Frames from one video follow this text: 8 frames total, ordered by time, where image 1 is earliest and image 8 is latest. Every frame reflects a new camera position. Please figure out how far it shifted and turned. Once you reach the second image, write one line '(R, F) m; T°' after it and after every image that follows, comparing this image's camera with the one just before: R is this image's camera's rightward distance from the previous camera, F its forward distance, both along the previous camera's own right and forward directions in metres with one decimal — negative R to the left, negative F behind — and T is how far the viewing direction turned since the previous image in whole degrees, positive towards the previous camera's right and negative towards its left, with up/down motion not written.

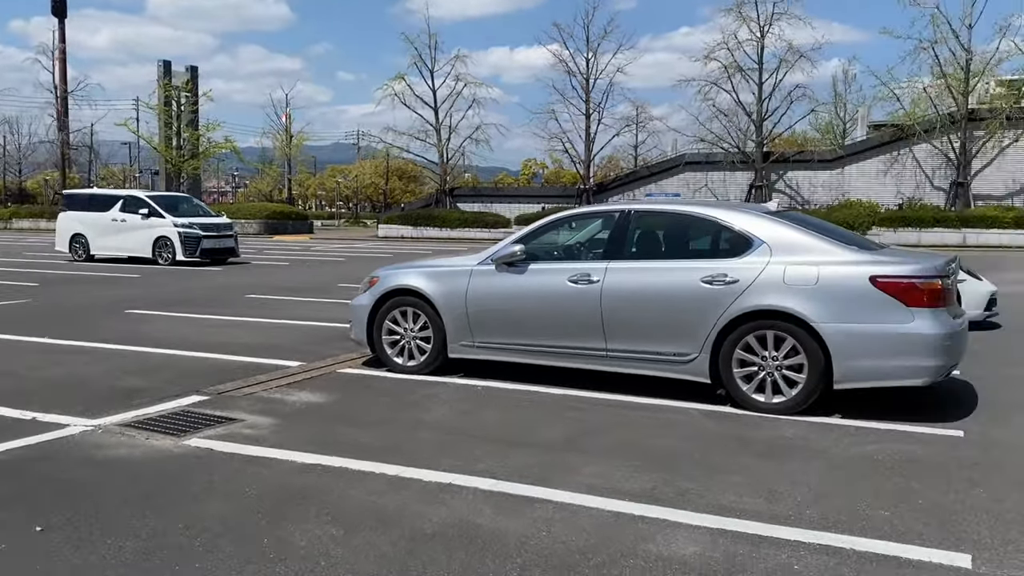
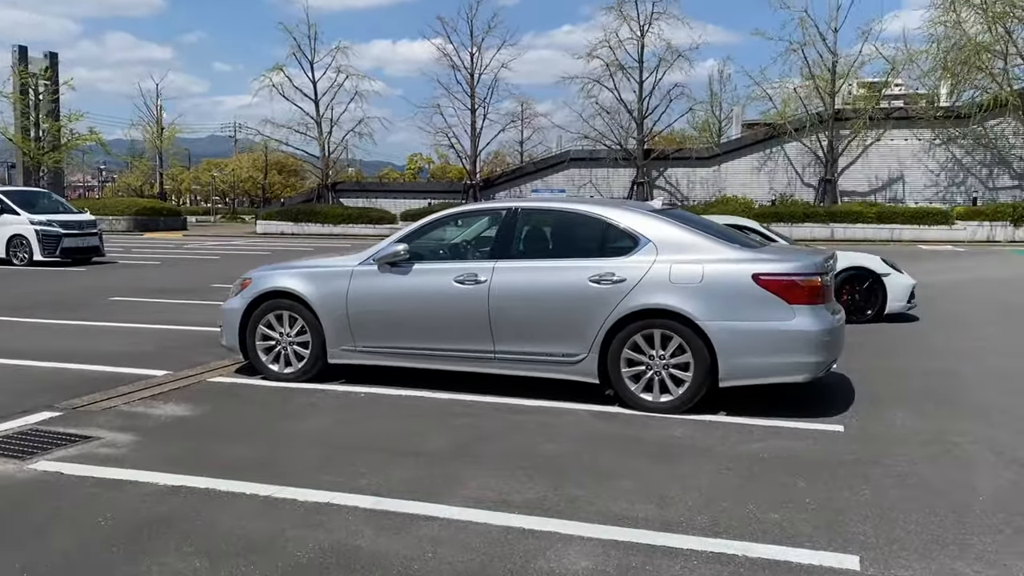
(0.0, +0.2) m; +7°
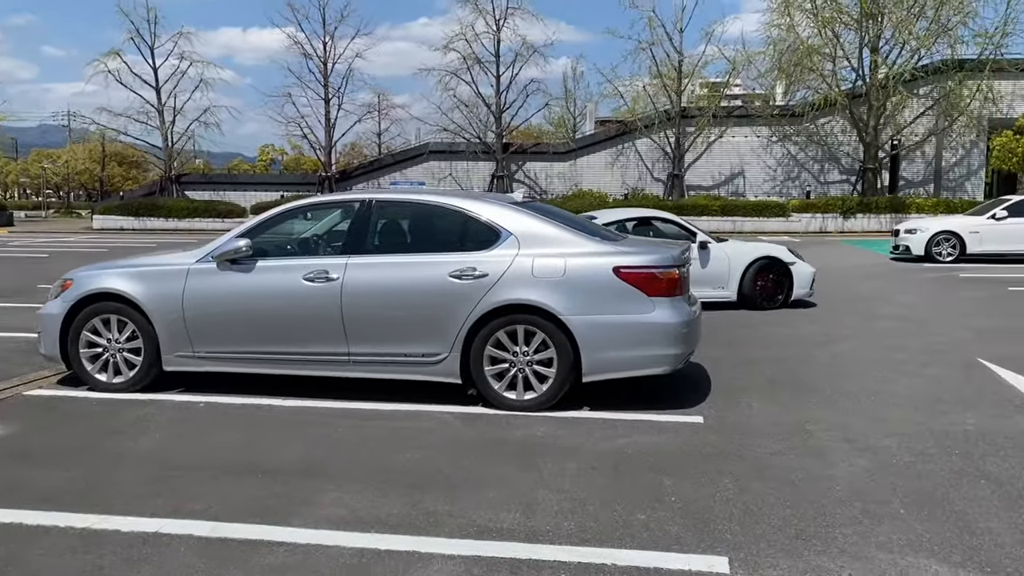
(0.0, +0.3) m; +9°
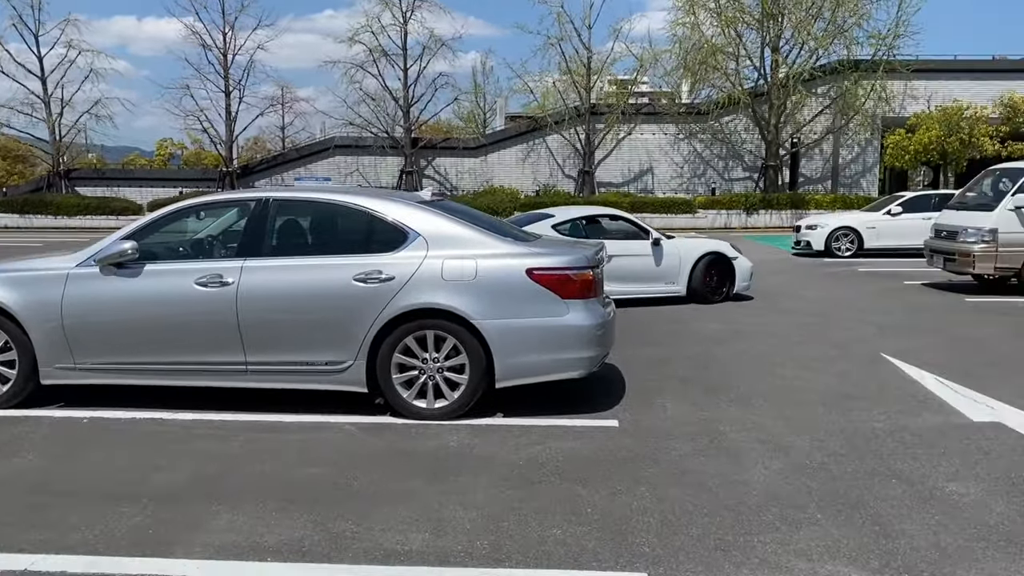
(0.0, +0.2) m; +6°
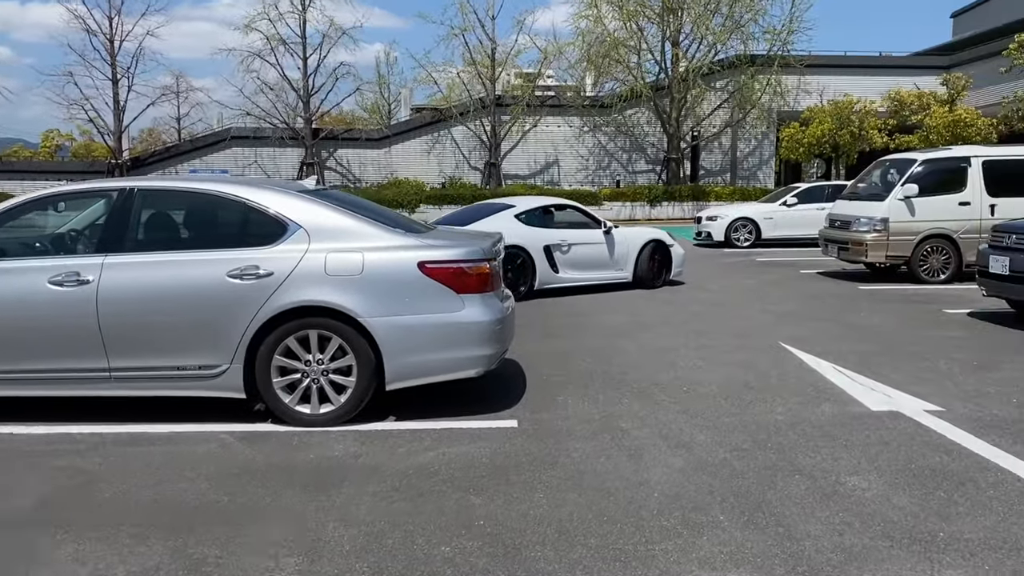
(+0.1, +0.3) m; +6°
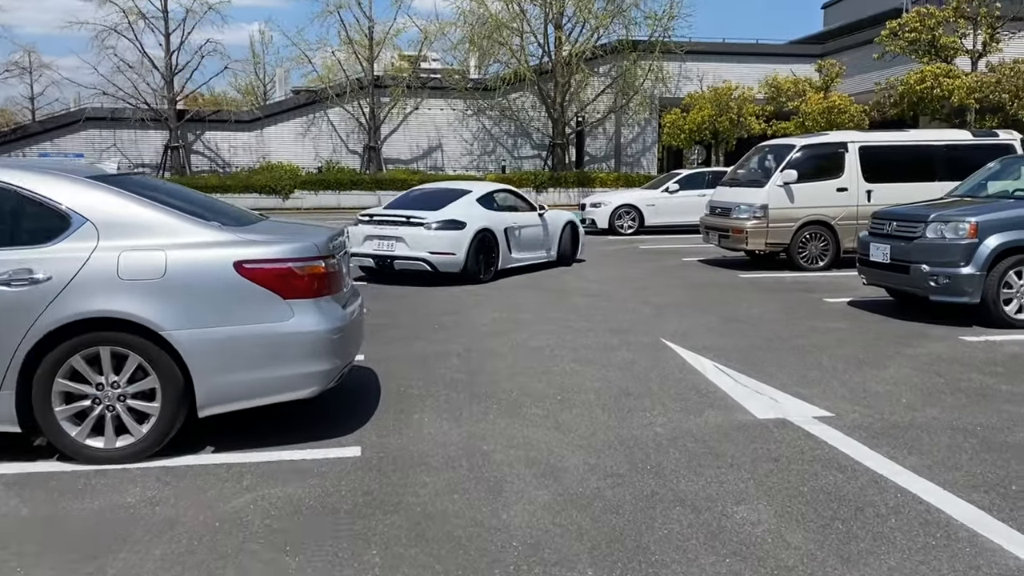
(+0.3, +0.8) m; +7°
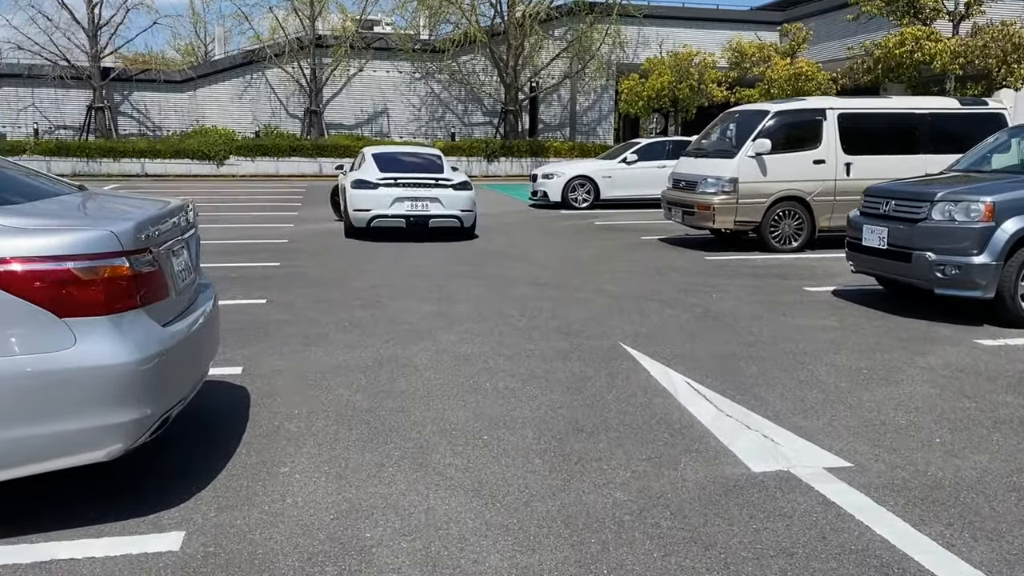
(+0.2, +1.5) m; +3°
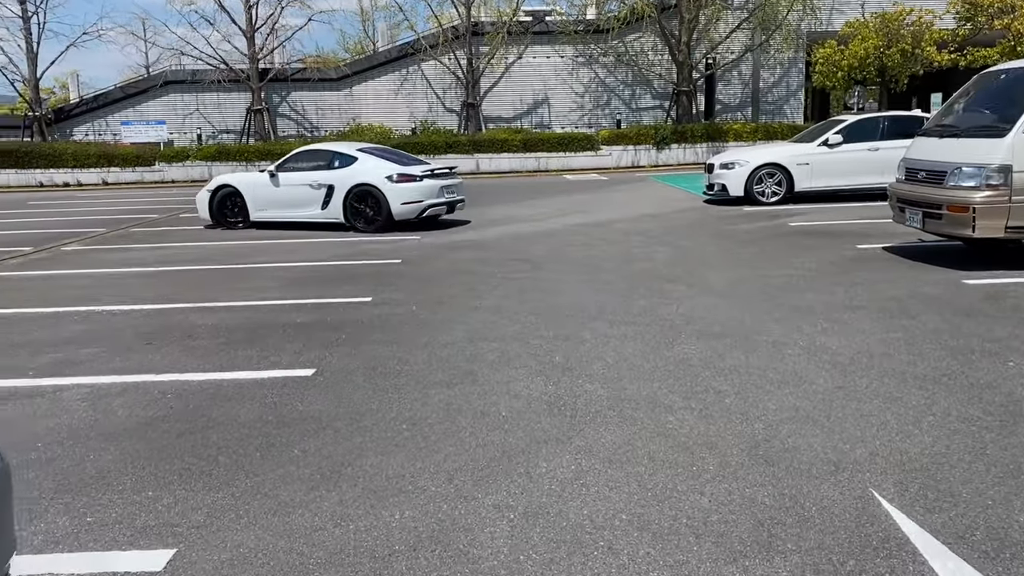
(+0.1, +2.7) m; -12°
